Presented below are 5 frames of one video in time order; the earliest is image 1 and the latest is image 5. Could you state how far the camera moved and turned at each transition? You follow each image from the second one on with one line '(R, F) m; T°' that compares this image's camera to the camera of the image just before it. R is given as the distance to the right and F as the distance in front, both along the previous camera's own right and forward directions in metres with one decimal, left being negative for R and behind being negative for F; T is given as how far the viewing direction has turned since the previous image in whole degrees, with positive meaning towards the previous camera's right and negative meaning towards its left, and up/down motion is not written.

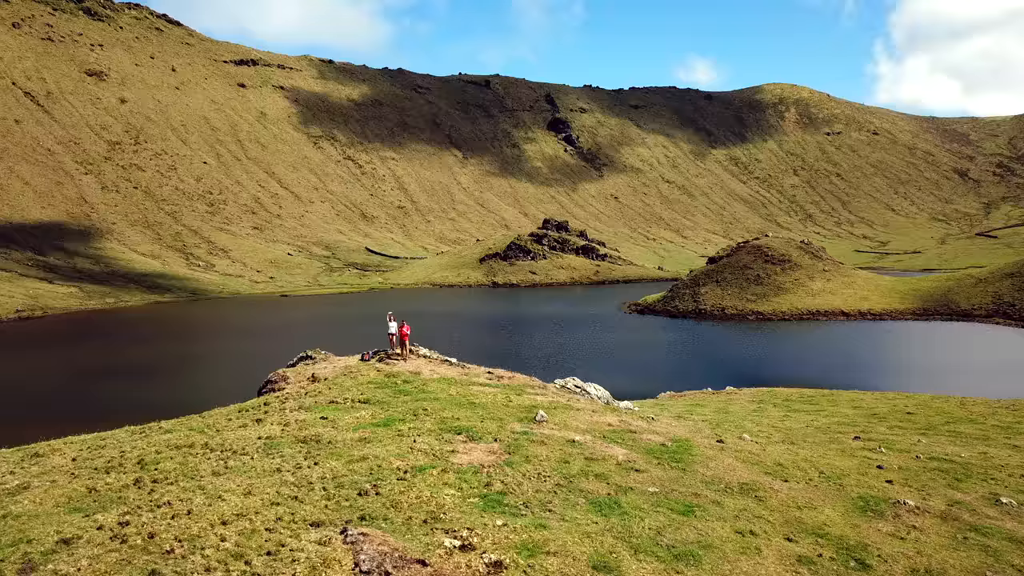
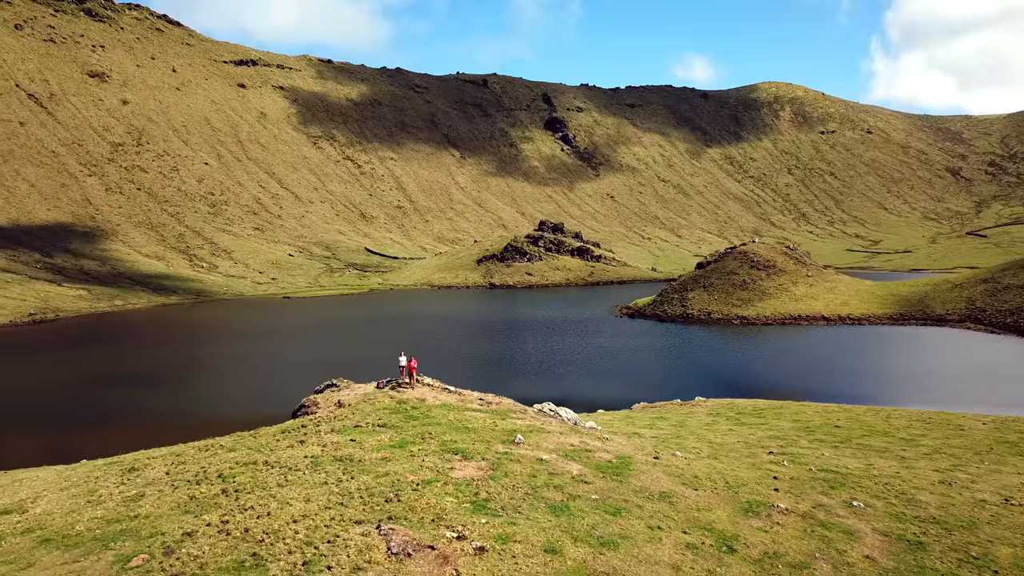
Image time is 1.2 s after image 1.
(+0.3, -3.2) m; 0°
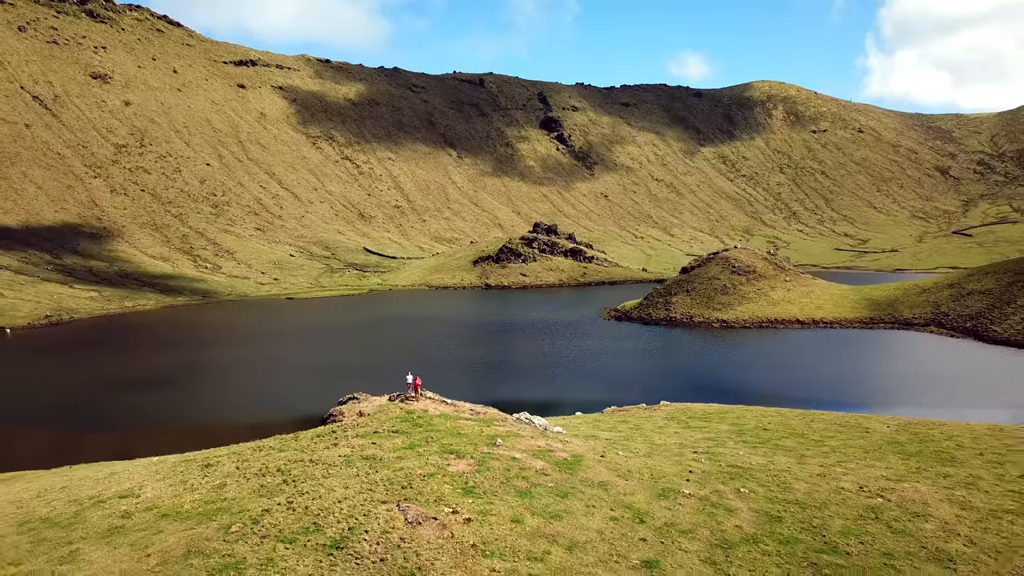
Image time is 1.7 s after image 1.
(+0.5, -4.5) m; 0°
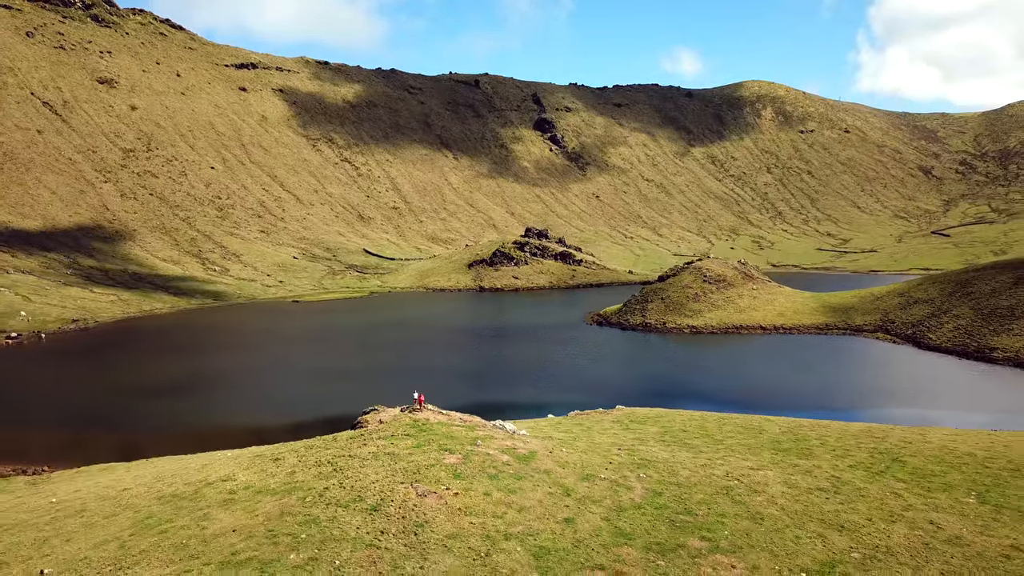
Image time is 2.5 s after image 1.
(+1.0, -8.0) m; 0°
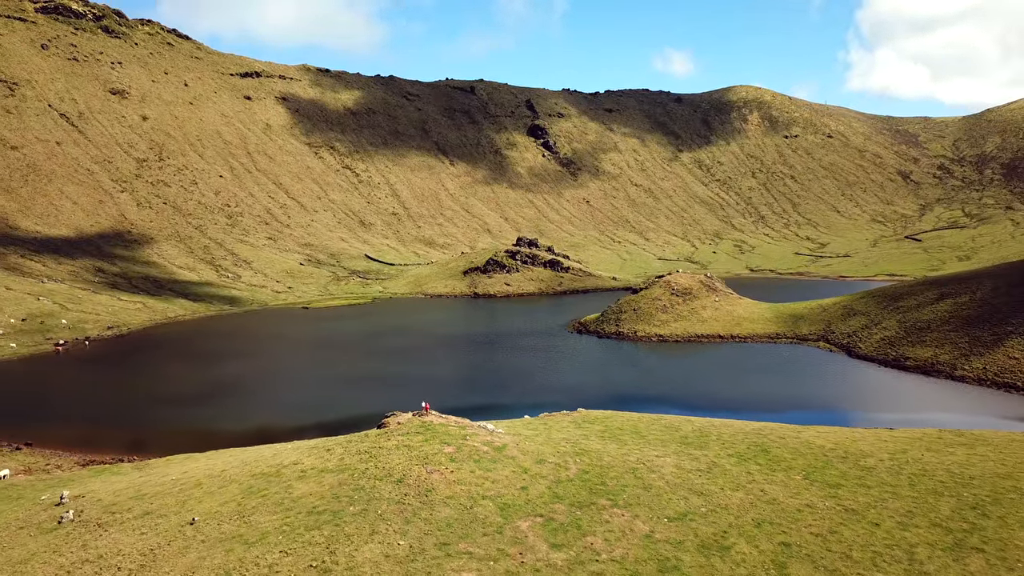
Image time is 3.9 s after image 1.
(+1.2, -11.6) m; 0°
